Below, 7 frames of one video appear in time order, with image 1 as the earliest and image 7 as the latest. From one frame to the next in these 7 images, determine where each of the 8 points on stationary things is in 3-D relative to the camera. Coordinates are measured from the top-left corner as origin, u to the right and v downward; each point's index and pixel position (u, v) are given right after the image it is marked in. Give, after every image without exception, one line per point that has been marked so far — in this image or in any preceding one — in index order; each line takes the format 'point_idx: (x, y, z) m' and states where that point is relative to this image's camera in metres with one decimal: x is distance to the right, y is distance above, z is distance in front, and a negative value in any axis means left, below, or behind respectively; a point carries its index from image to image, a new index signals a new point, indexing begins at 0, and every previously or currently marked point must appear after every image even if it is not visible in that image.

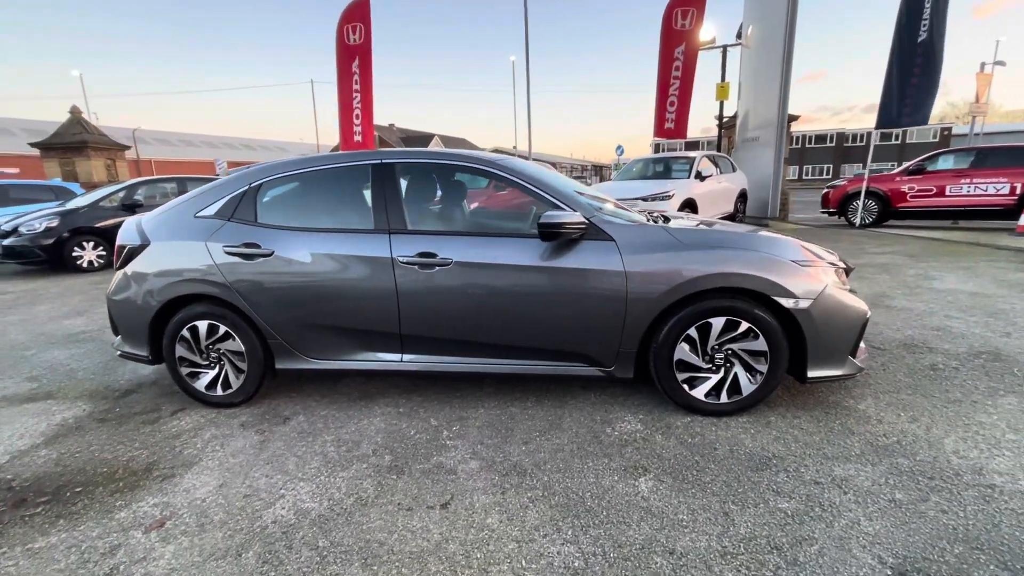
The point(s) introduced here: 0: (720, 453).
0: (+1.1, -0.9, +2.5) m
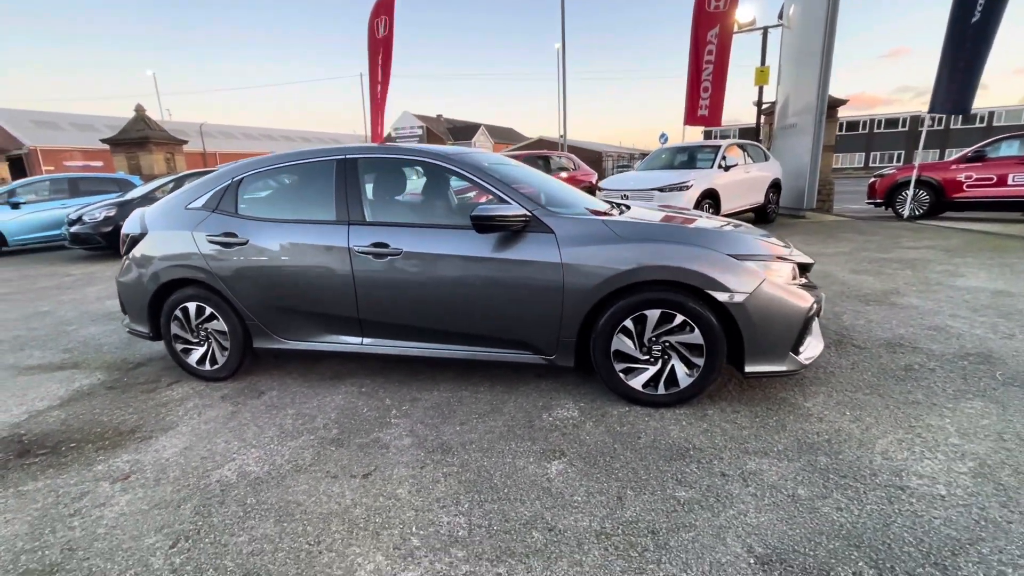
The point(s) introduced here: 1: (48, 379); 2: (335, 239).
0: (+0.7, -0.8, +2.5) m
1: (-3.6, -0.7, +3.7) m
2: (-1.2, +0.3, +3.1) m
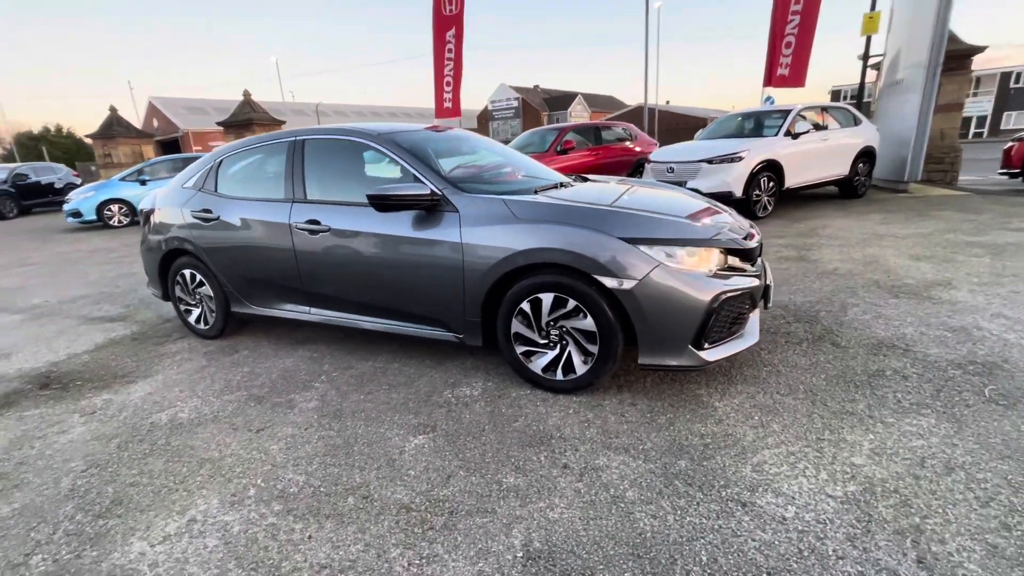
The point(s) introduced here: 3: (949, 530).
0: (0.0, -0.7, +2.5) m
1: (-4.0, -0.4, +4.5) m
2: (-1.7, +0.5, +3.4) m
3: (+1.5, -0.9, +1.7) m
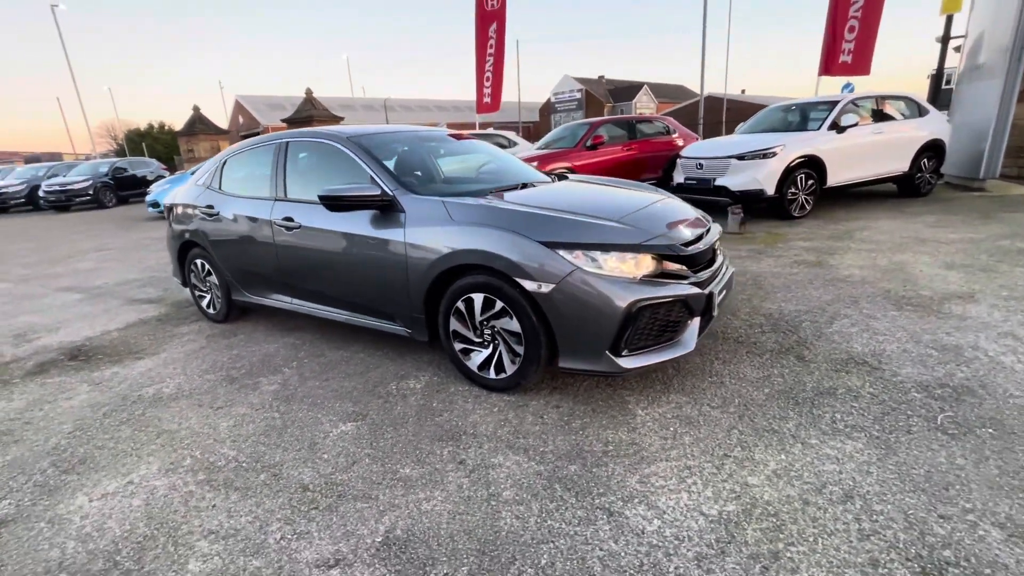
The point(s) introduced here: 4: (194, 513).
0: (-0.4, -0.7, +2.6) m
1: (-4.1, -0.2, +5.1) m
2: (-1.9, +0.6, +3.7) m
3: (+1.0, -0.9, +1.6) m
4: (-1.4, -1.0, +2.0) m
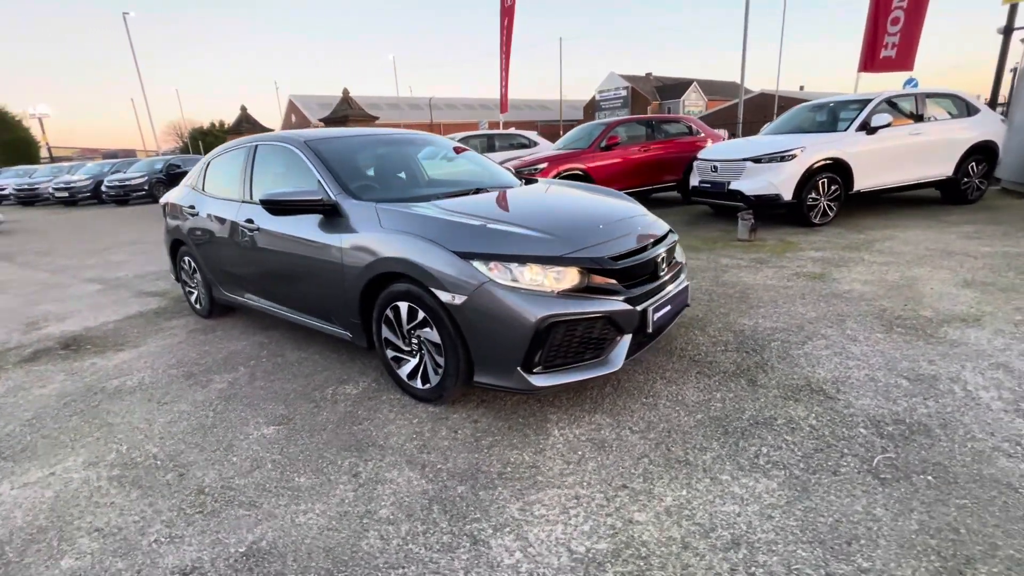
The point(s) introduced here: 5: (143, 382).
0: (-0.9, -0.8, +2.6) m
1: (-4.3, -0.2, +5.4) m
2: (-2.2, +0.6, +3.8) m
3: (+0.5, -1.0, +1.5) m
4: (-1.9, -1.0, +2.1) m
5: (-2.6, -0.7, +3.4) m
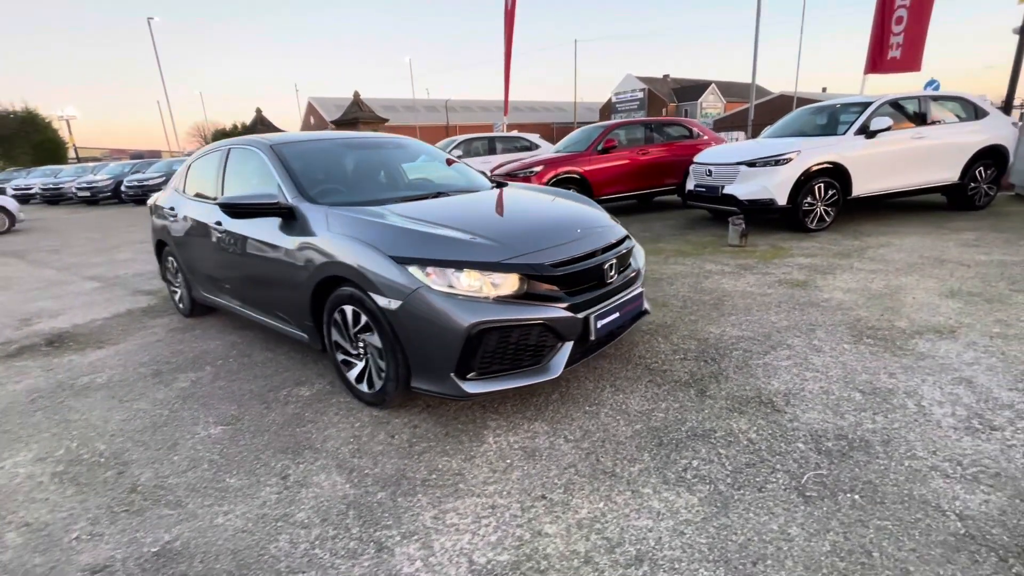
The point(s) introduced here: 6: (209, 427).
0: (-1.2, -0.8, +2.6) m
1: (-4.5, -0.1, +5.6) m
2: (-2.5, +0.6, +3.9) m
3: (+0.1, -1.0, +1.4) m
4: (-2.2, -1.0, +2.2) m
5: (-2.9, -0.7, +3.4) m
6: (-1.7, -0.8, +2.7) m
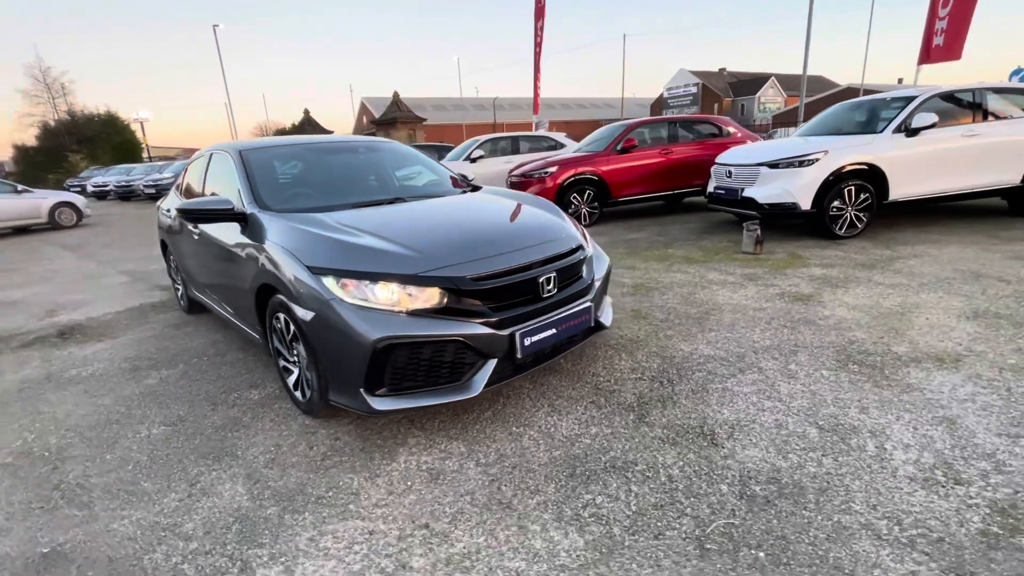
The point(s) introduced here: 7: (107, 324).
0: (-1.6, -0.8, +2.6) m
1: (-4.5, -0.1, +5.9) m
2: (-2.7, +0.6, +4.0) m
3: (-0.4, -1.1, +1.4) m
4: (-2.6, -1.0, +2.3) m
5: (-3.2, -0.7, +3.6) m
6: (-2.1, -0.8, +2.8) m
7: (-4.1, -0.4, +4.9) m
